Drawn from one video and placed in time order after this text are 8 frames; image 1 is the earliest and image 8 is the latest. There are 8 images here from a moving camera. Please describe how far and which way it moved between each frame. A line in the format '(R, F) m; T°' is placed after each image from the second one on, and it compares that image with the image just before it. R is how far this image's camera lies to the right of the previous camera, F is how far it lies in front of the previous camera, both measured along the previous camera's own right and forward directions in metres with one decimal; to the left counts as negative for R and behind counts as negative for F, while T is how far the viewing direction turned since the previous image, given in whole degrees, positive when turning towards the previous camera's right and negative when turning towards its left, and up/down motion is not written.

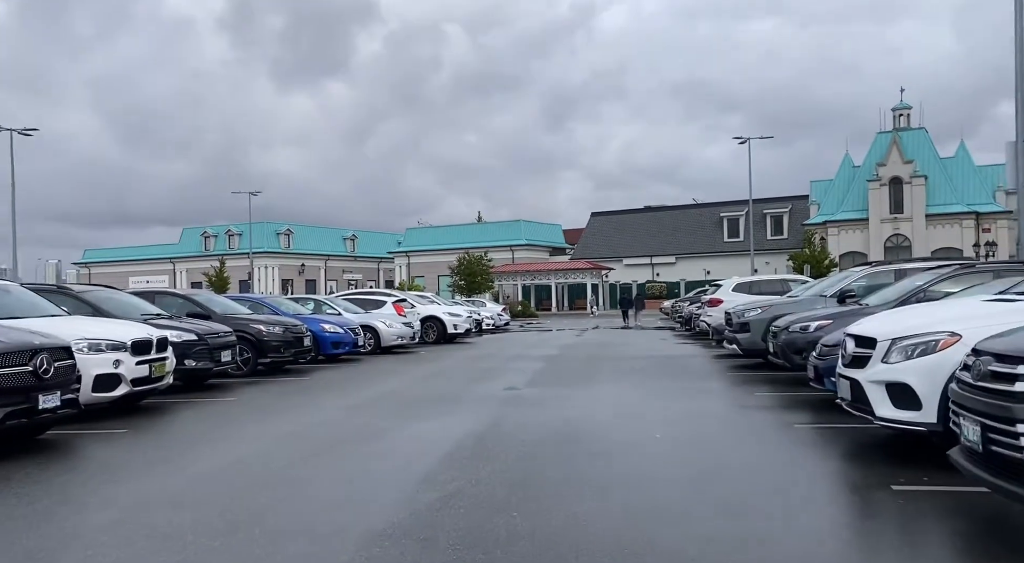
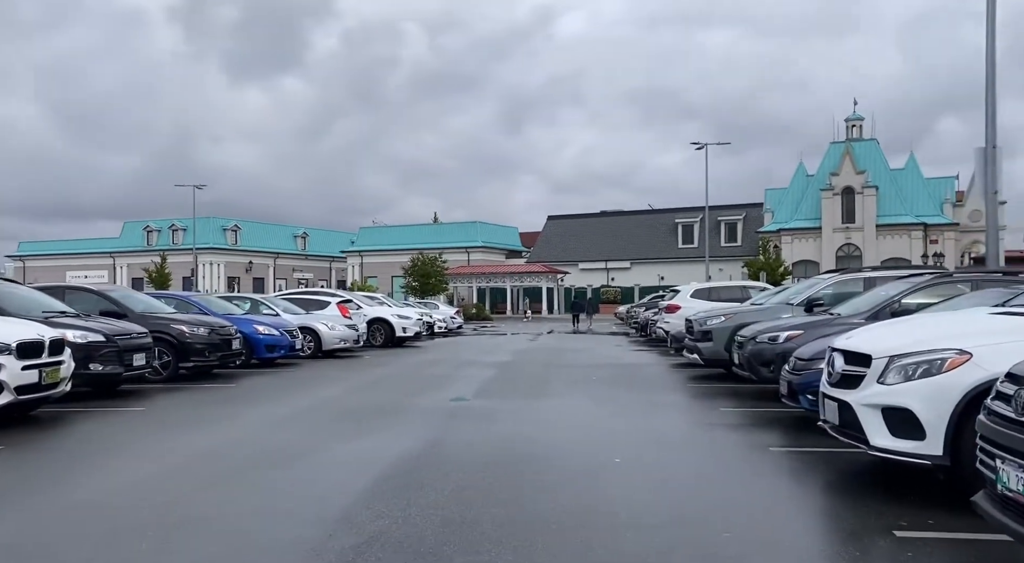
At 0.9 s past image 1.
(+0.1, +1.0) m; +3°
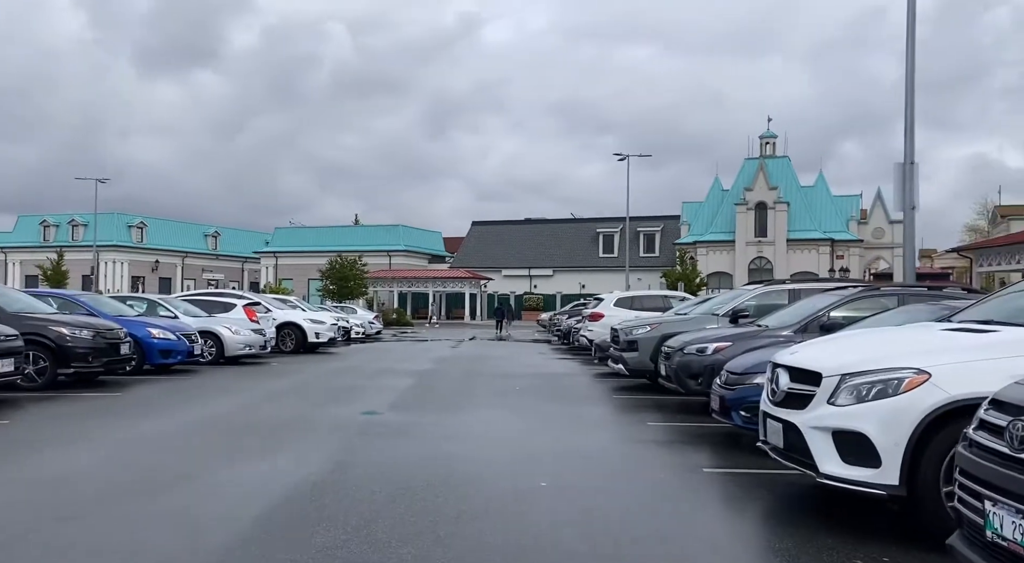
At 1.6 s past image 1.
(0.0, +0.7) m; +6°
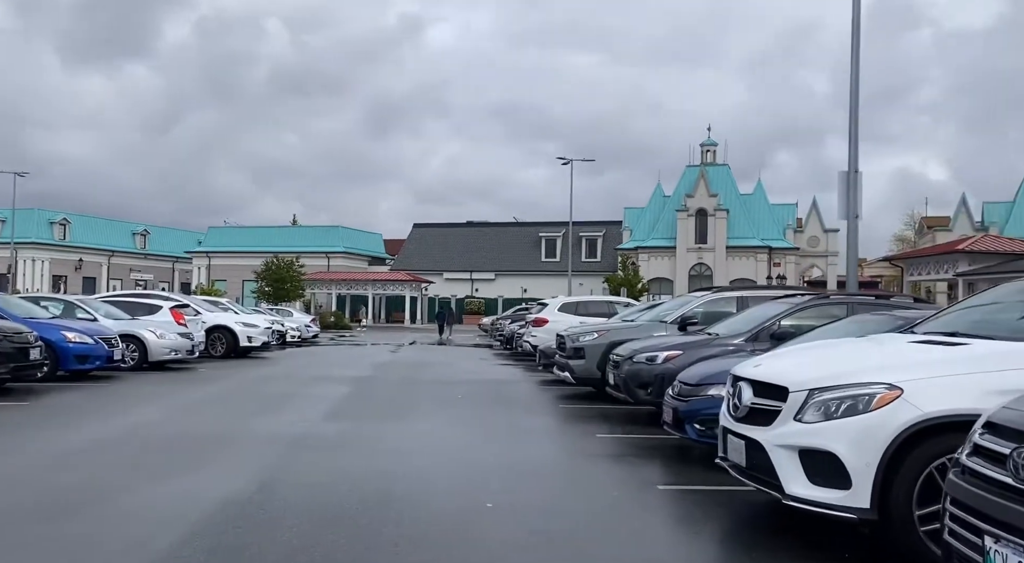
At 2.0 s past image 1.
(0.0, +0.4) m; +4°
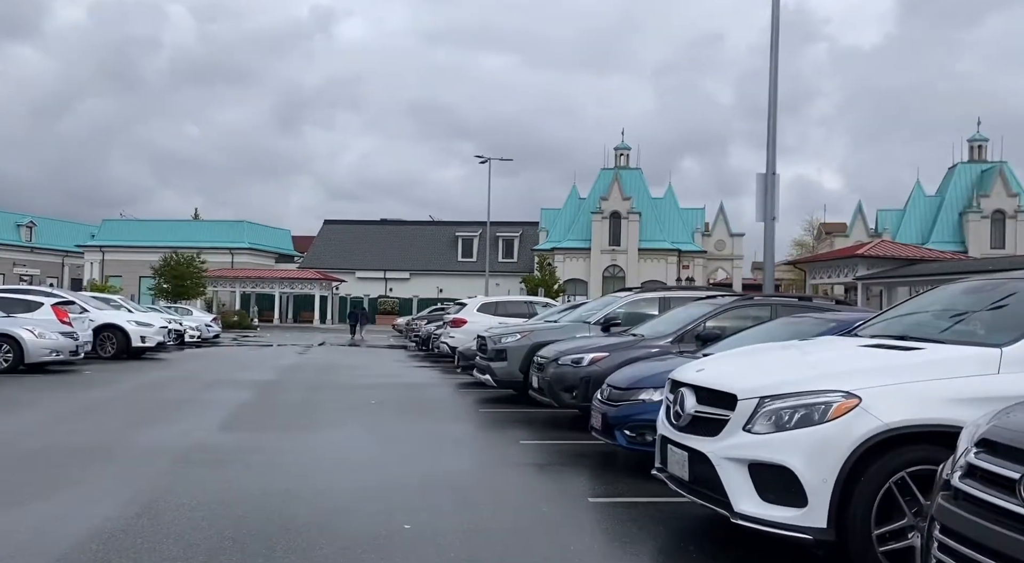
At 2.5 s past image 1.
(-0.1, +0.5) m; +6°
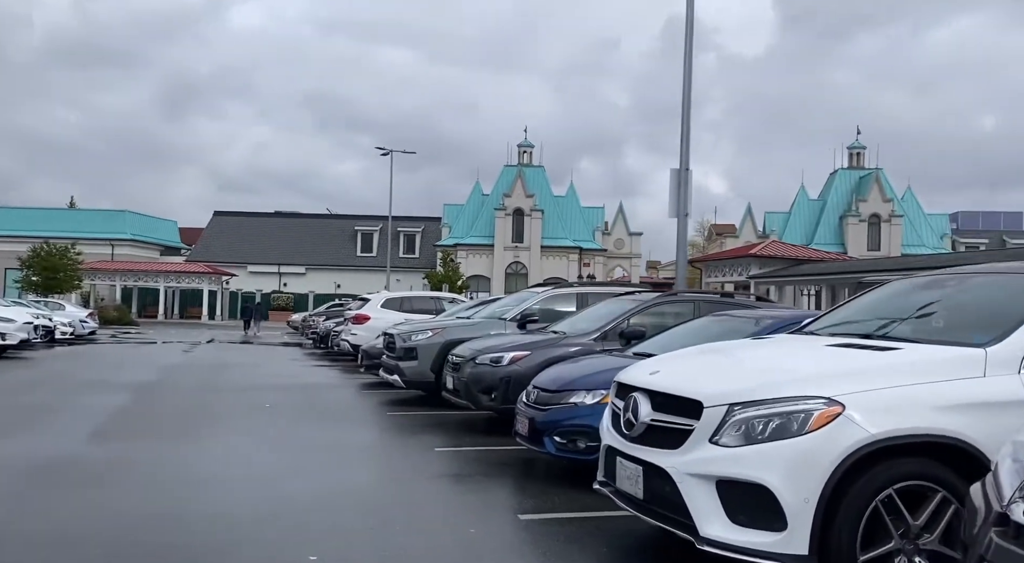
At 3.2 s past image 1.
(-0.2, +0.7) m; +7°
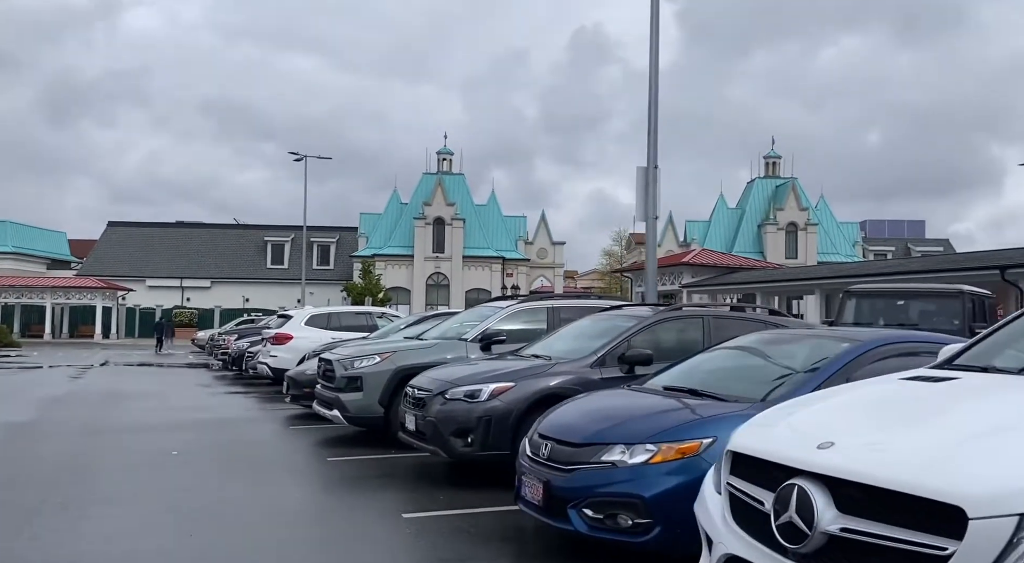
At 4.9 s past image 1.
(-0.6, +1.8) m; +6°
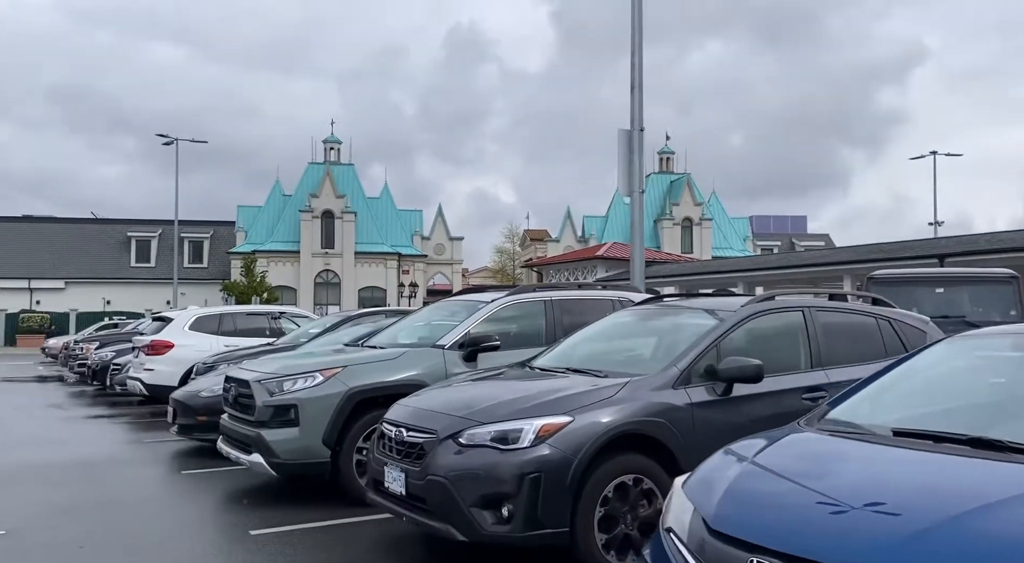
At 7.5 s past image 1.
(-1.0, +2.7) m; +8°
